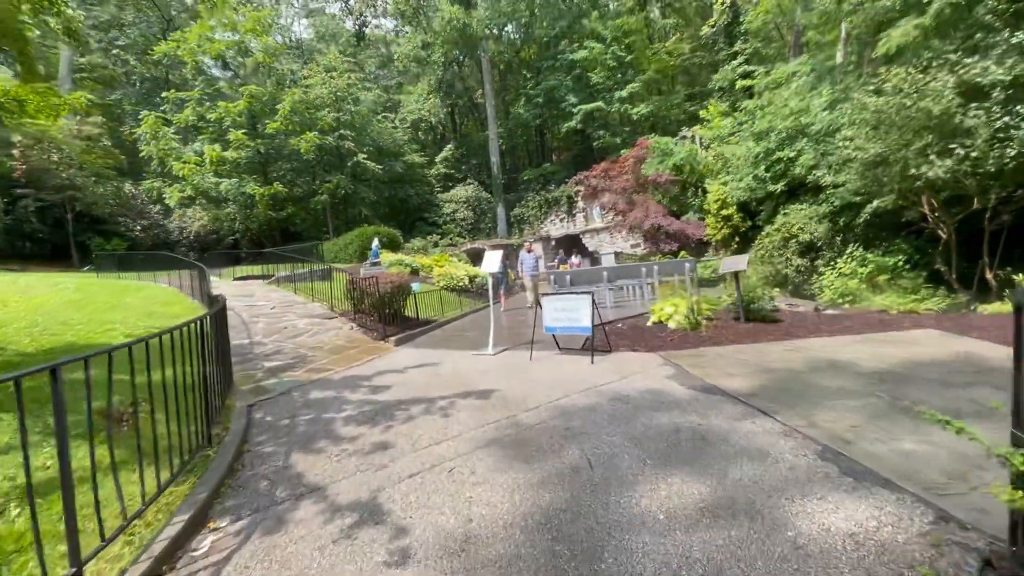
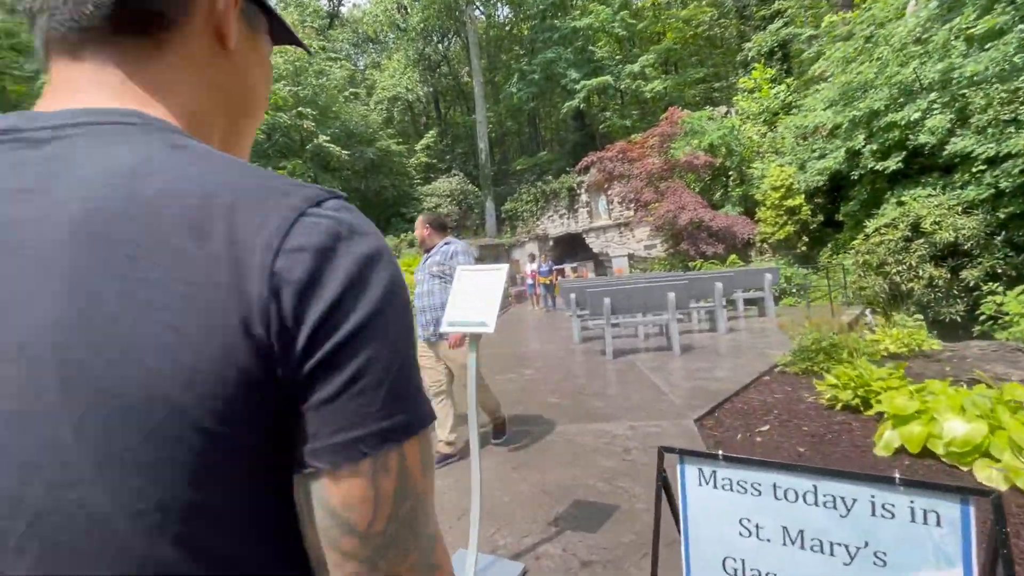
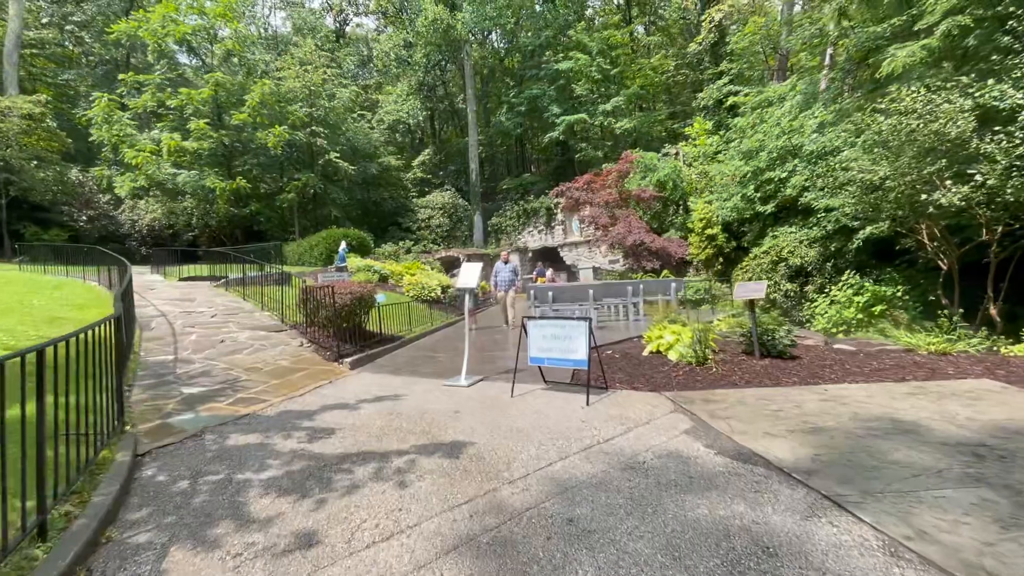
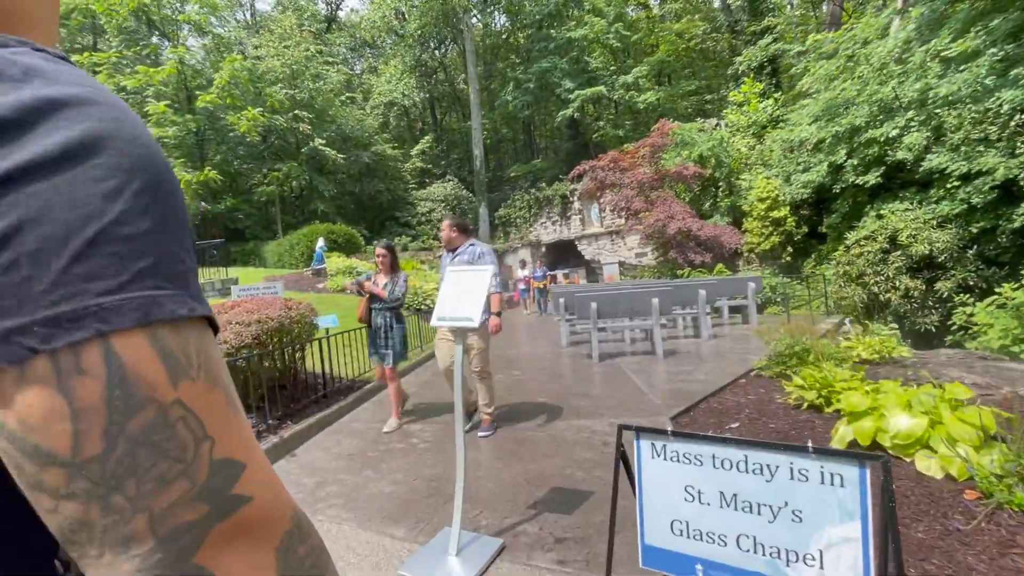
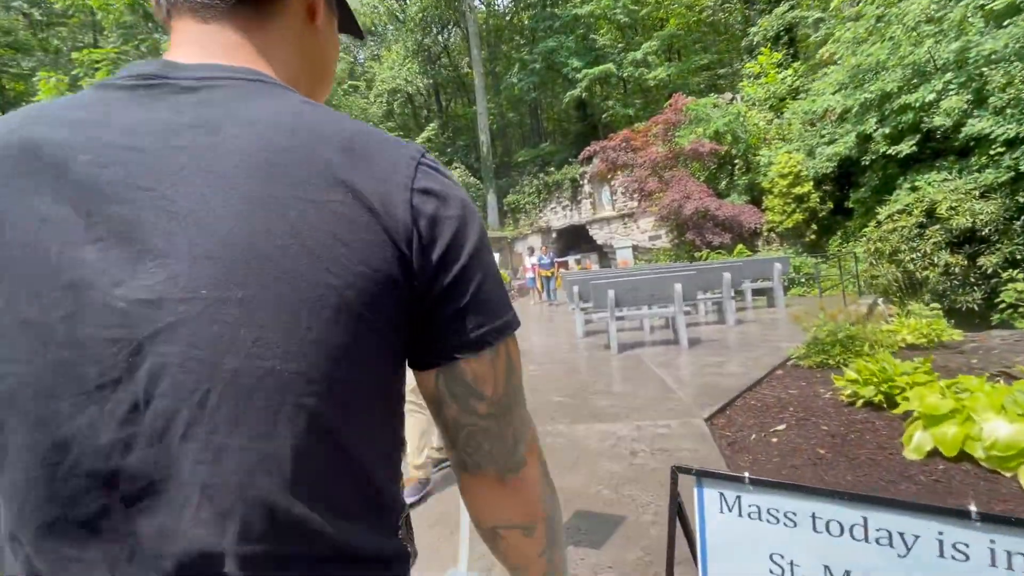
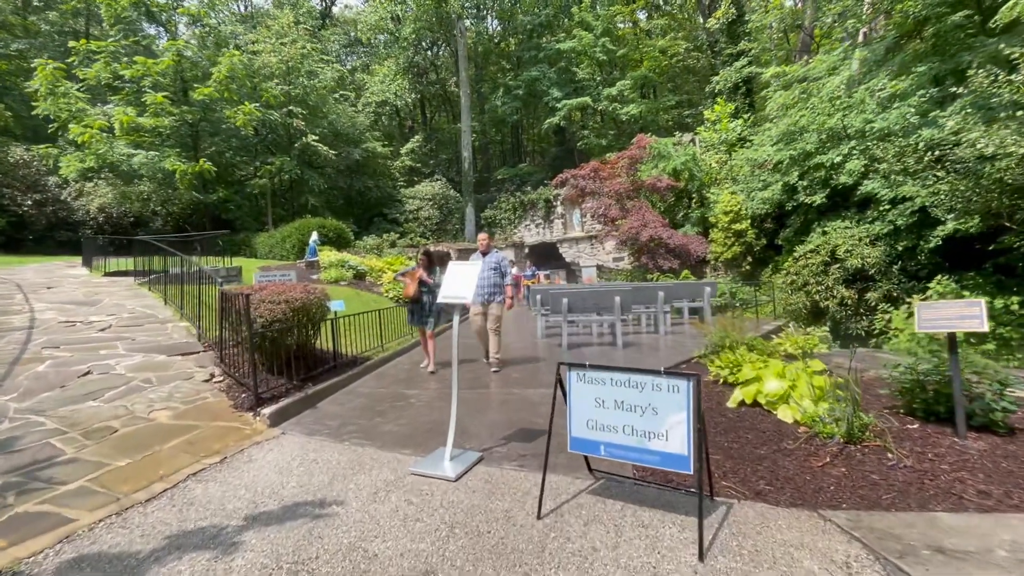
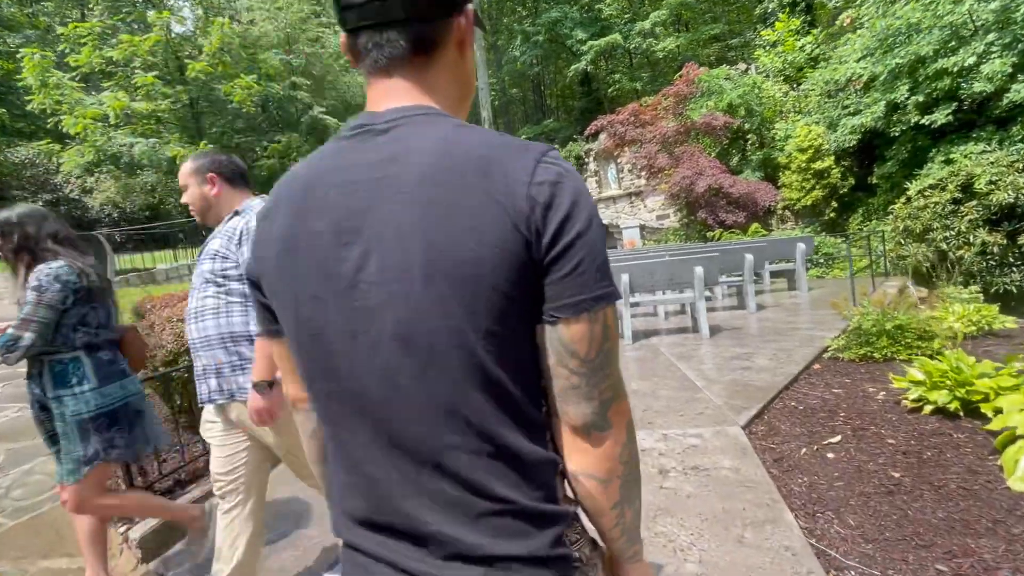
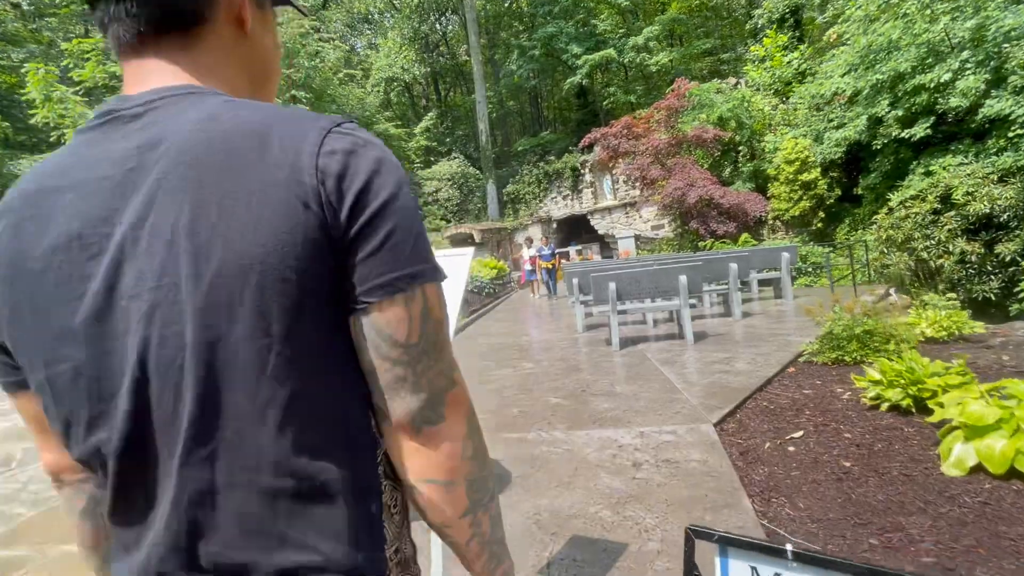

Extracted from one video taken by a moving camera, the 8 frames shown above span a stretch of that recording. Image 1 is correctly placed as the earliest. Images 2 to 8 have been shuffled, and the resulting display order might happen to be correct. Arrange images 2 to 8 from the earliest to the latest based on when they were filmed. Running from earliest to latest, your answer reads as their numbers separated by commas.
3, 6, 4, 2, 5, 8, 7
